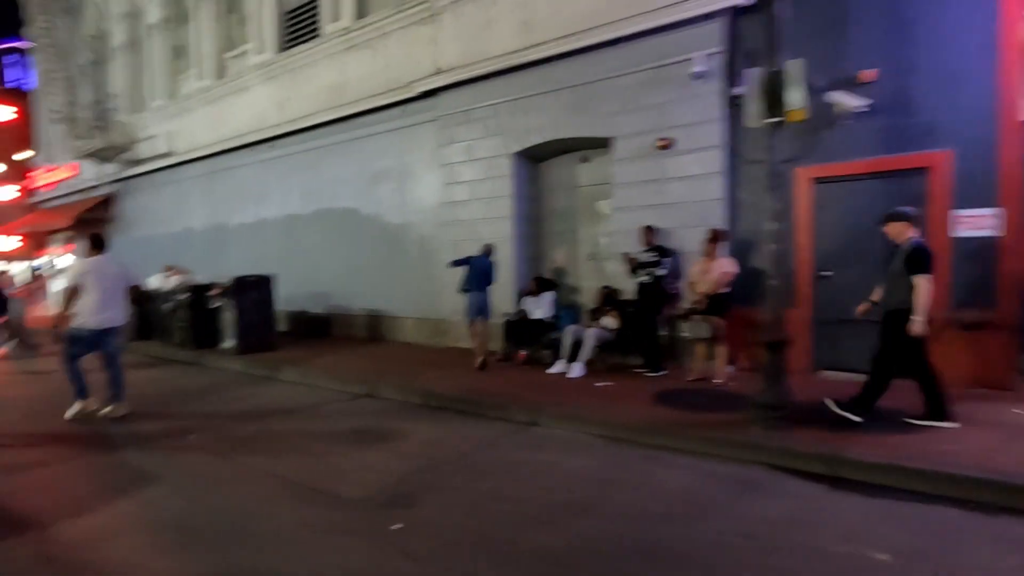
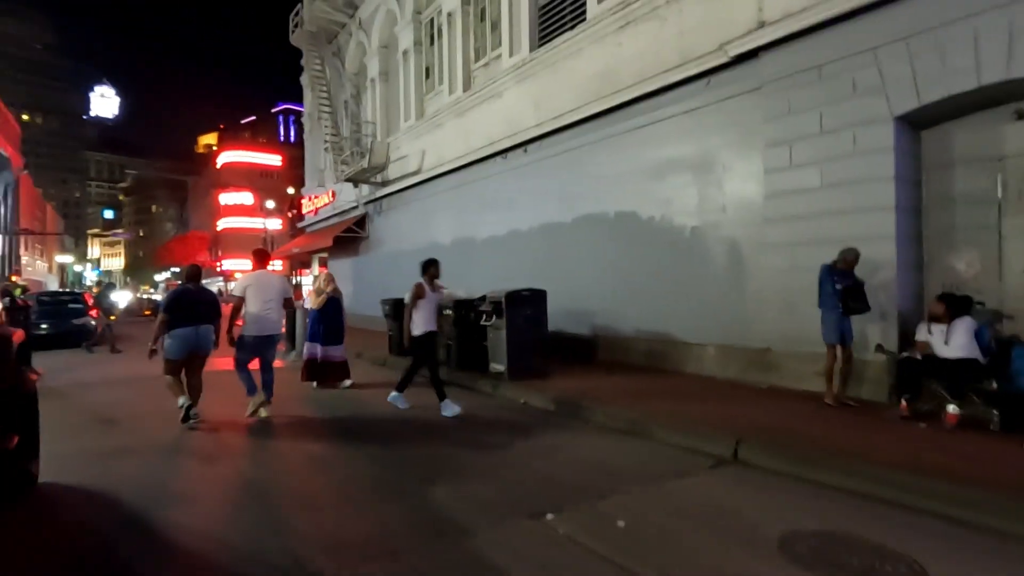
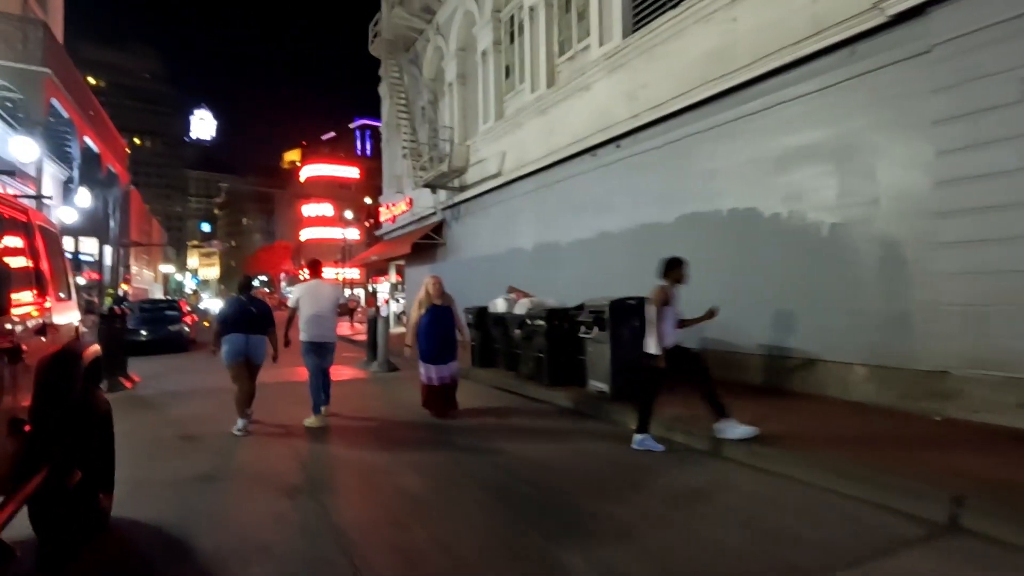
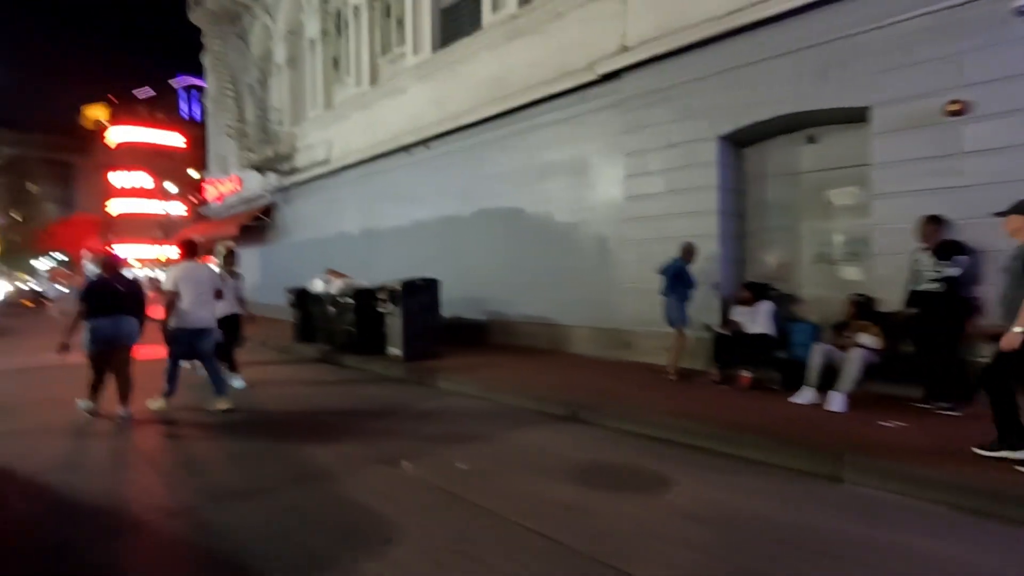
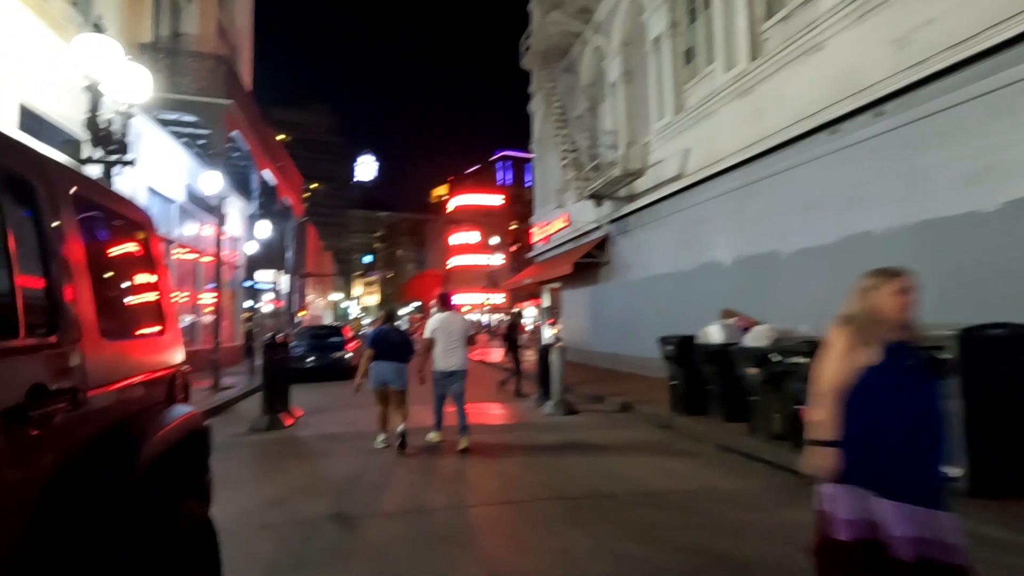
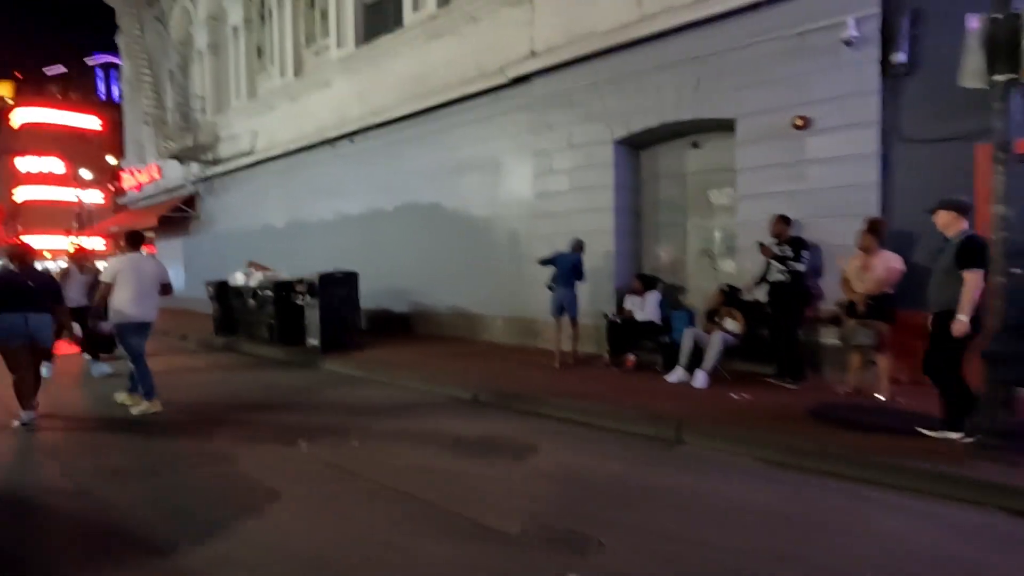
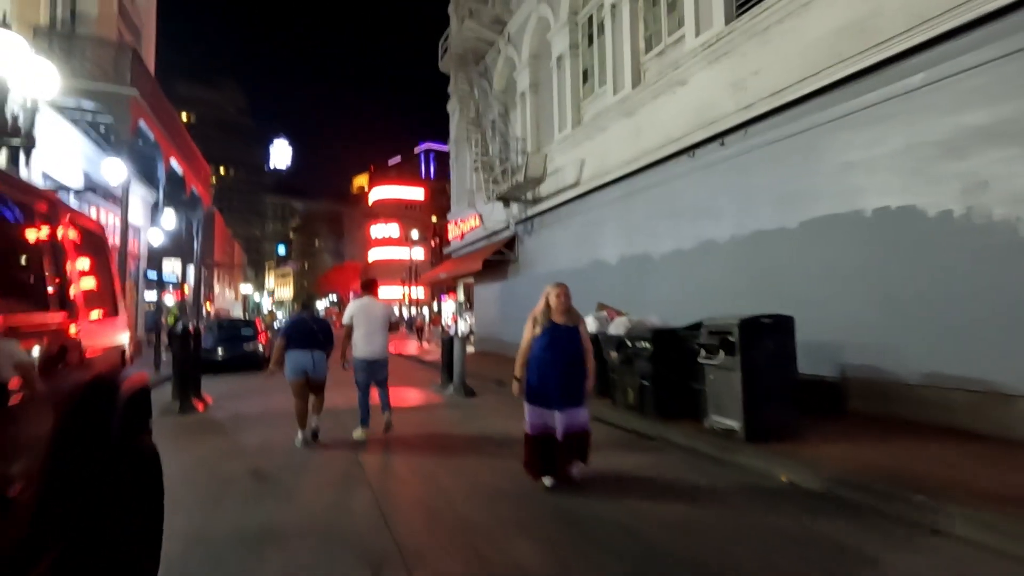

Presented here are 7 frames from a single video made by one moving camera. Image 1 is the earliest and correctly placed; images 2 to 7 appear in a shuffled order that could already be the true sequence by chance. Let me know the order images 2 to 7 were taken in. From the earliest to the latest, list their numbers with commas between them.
6, 4, 2, 3, 7, 5
